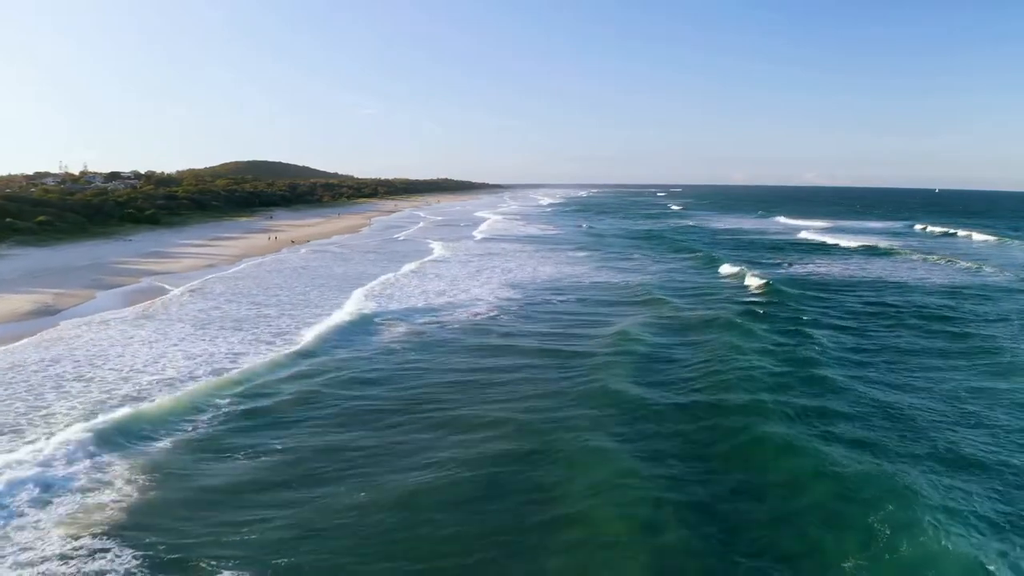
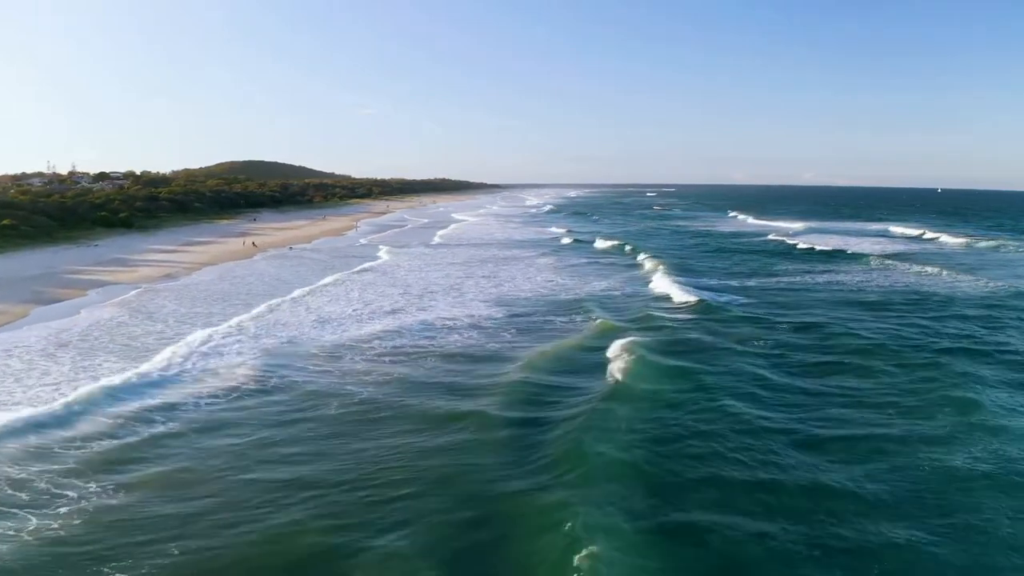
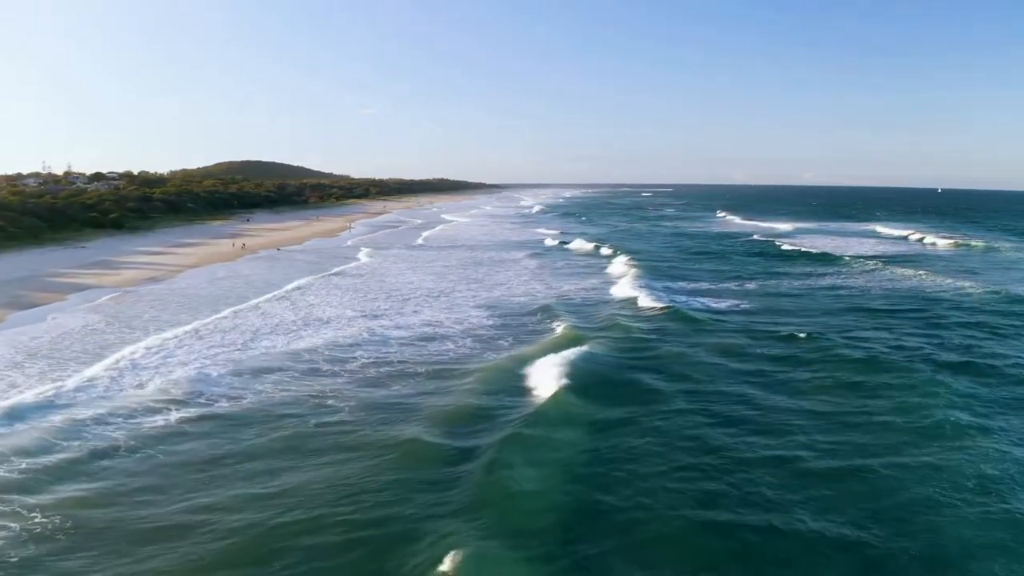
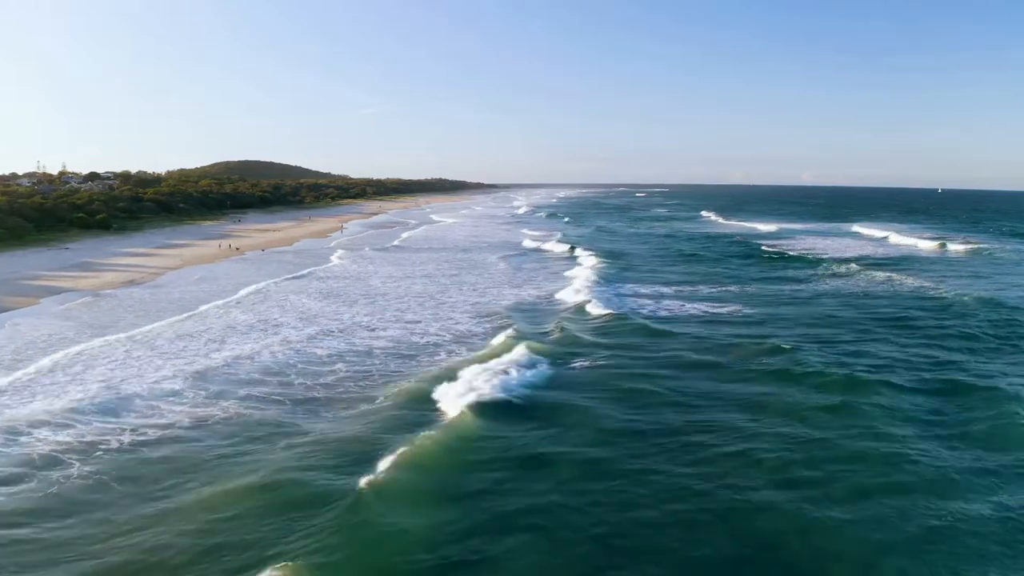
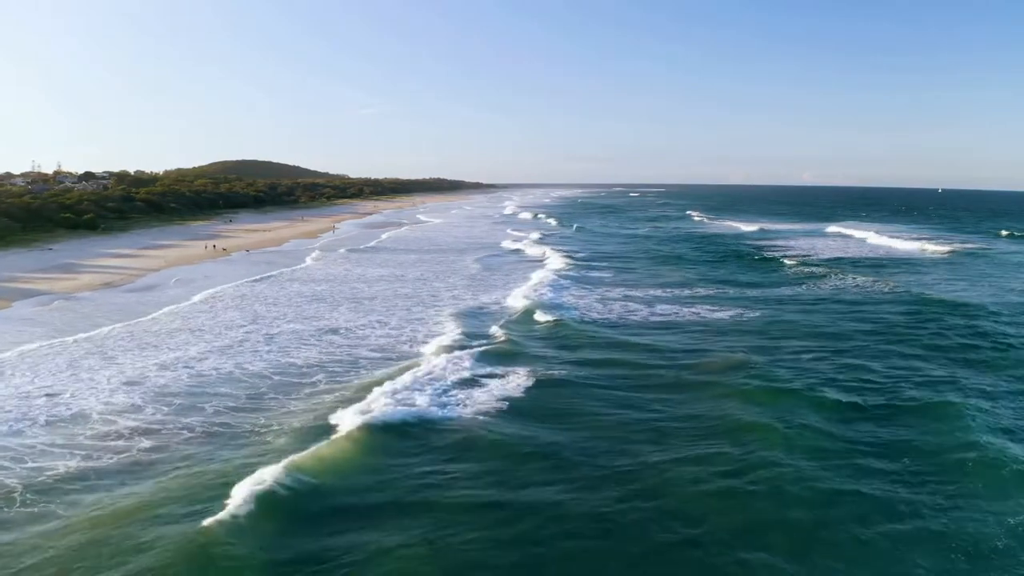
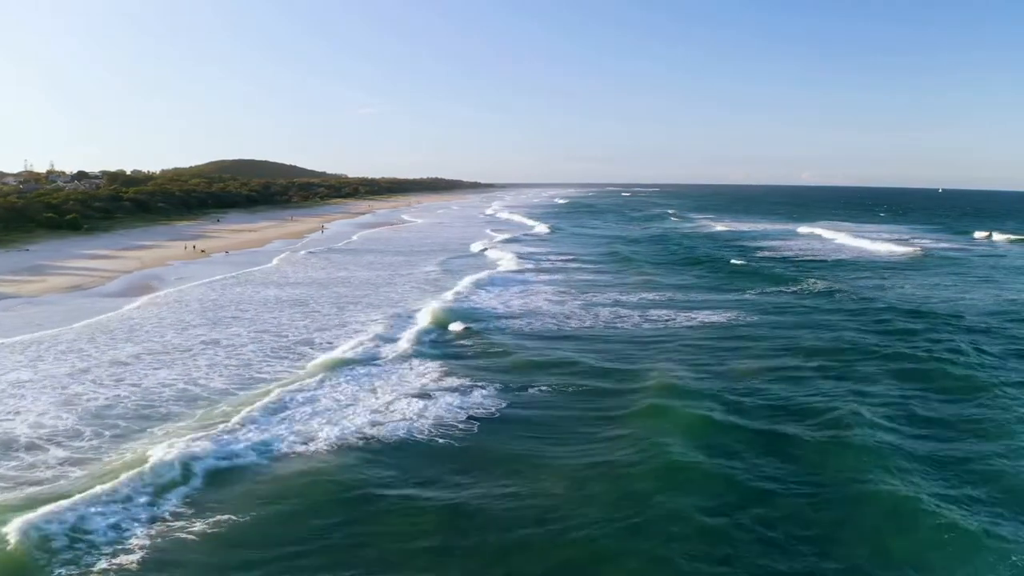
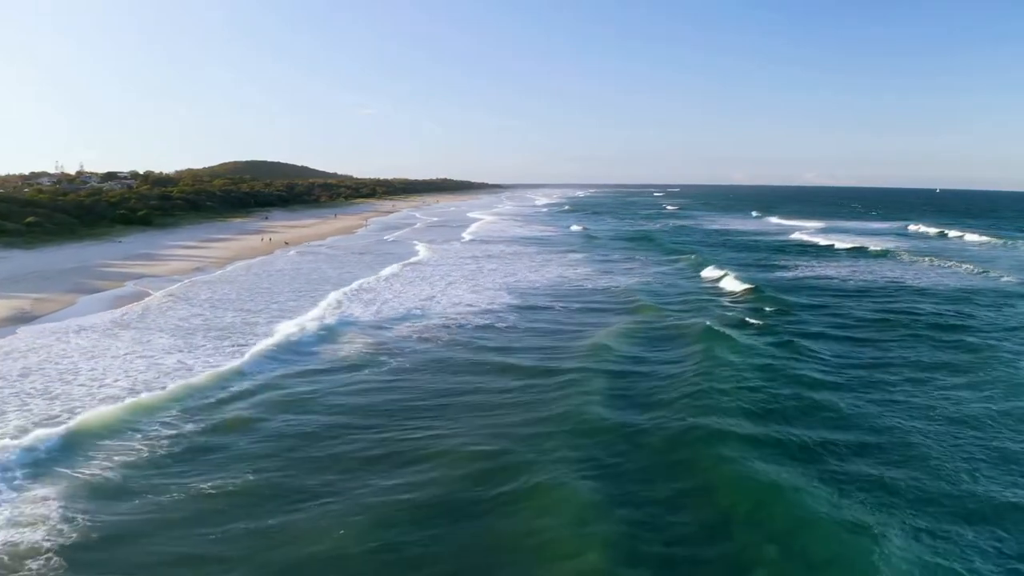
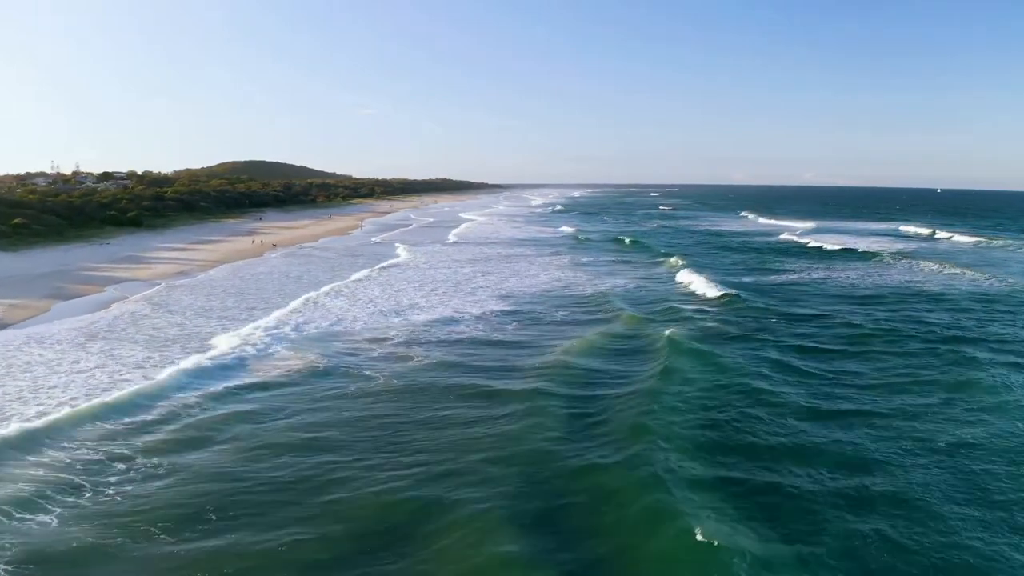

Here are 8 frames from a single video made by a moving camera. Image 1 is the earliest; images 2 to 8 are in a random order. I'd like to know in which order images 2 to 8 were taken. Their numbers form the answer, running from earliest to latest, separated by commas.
7, 8, 2, 3, 4, 5, 6
